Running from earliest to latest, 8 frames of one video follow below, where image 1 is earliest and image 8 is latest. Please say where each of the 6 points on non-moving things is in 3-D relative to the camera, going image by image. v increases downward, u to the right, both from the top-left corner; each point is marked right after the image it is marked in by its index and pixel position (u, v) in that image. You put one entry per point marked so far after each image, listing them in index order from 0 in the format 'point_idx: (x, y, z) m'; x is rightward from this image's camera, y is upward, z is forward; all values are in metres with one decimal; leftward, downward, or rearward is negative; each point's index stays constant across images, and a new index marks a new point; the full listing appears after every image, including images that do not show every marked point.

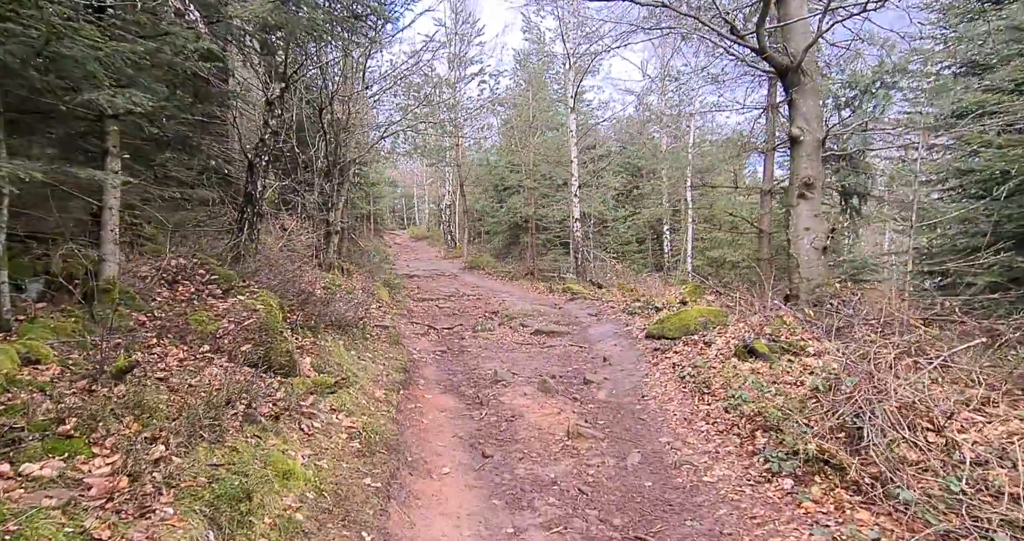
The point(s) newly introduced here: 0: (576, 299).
0: (+1.7, -0.8, +16.8) m
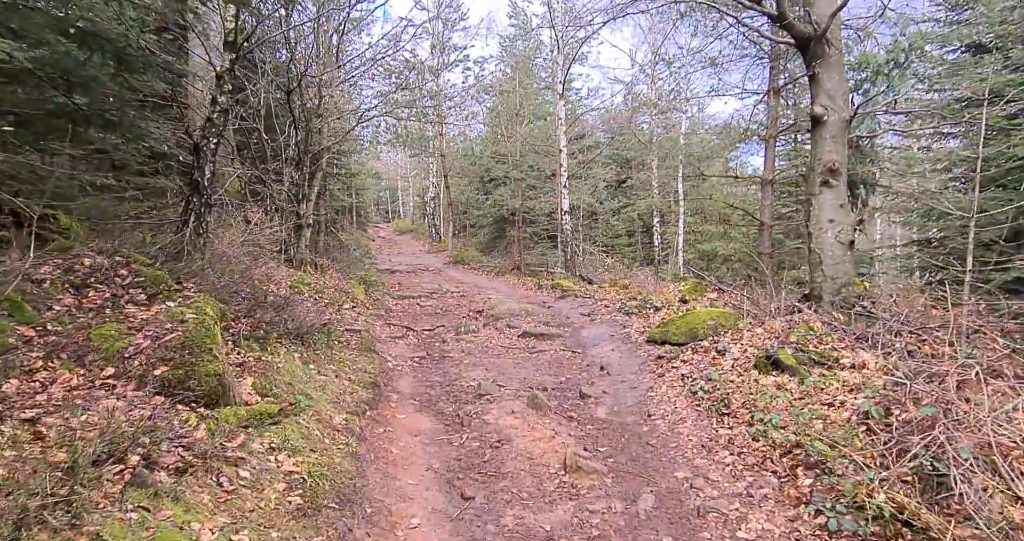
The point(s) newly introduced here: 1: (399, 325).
0: (+1.4, -0.7, +15.8) m
1: (-2.4, -1.1, +12.8) m
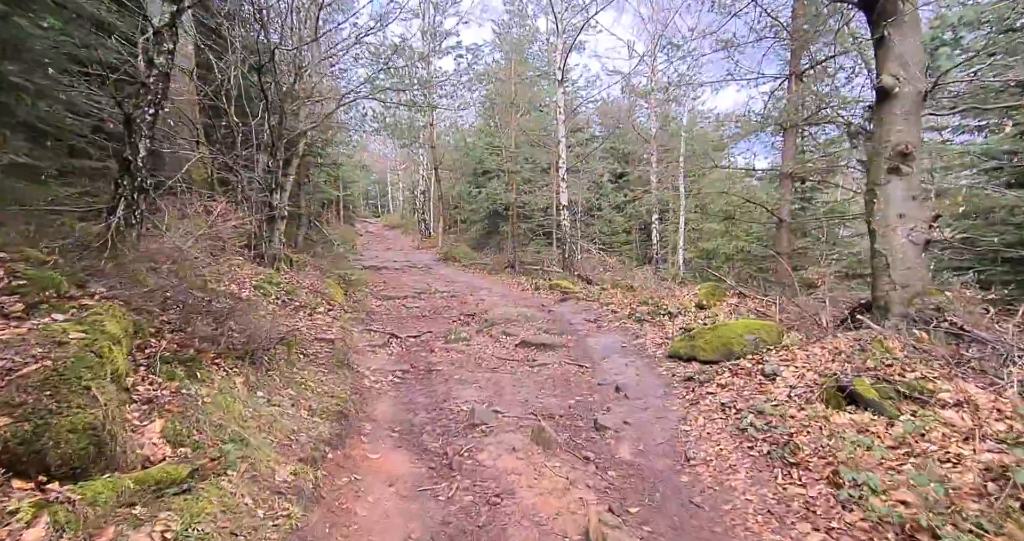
0: (+1.2, -0.7, +14.4) m
1: (-2.5, -1.1, +11.4) m
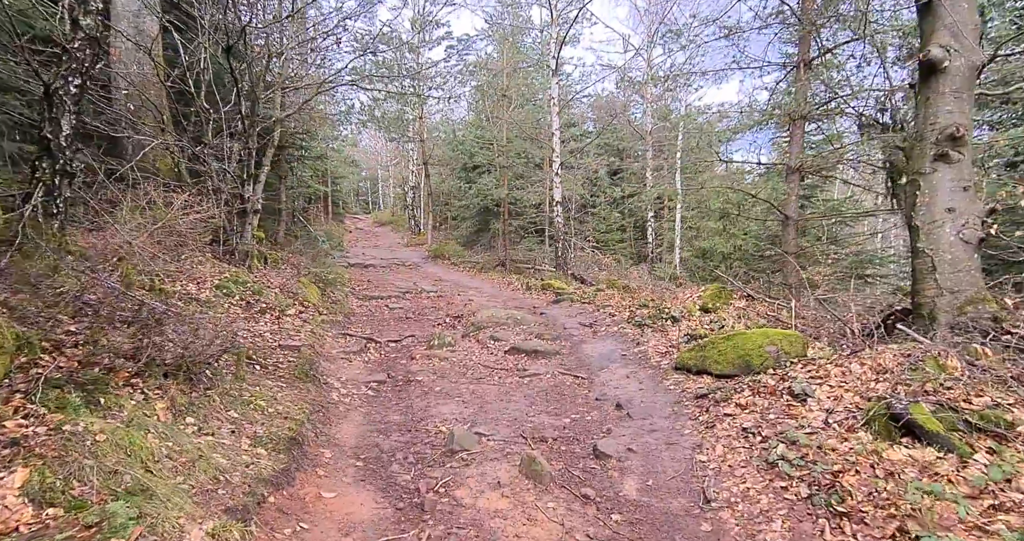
0: (+1.0, -0.6, +13.6) m
1: (-2.7, -1.1, +10.5) m
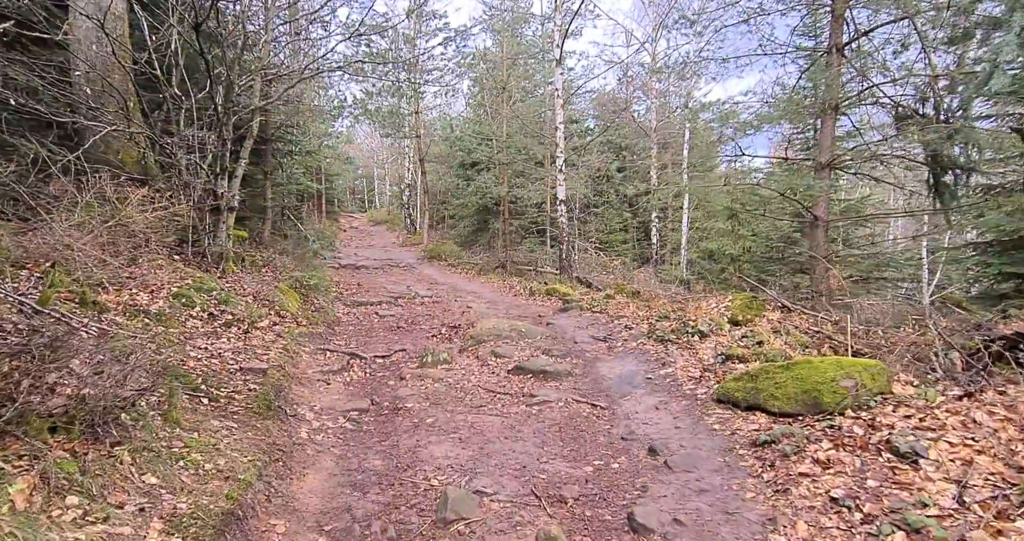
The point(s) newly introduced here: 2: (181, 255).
0: (+1.1, -0.7, +12.3) m
1: (-2.6, -1.2, +9.3) m
2: (-6.1, +0.3, +11.4) m
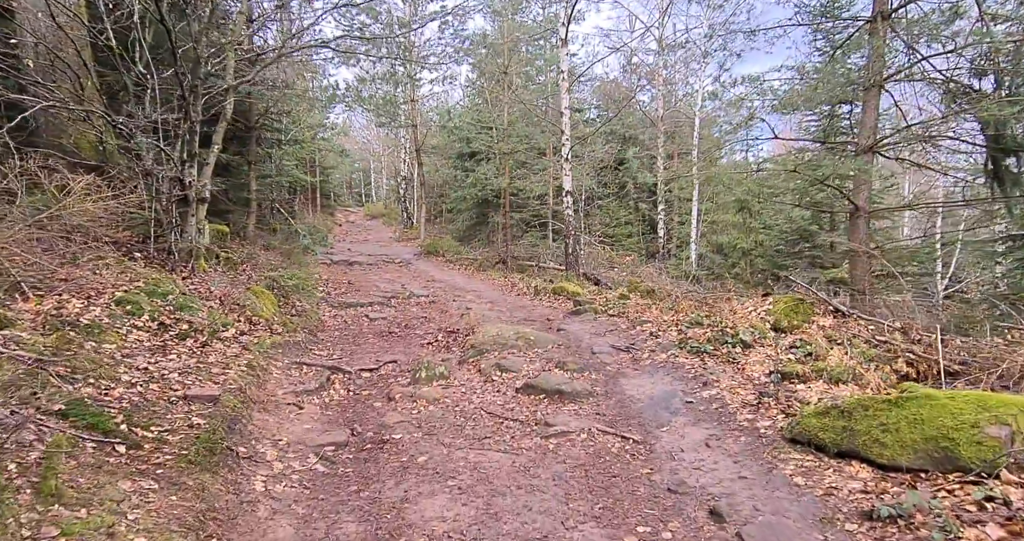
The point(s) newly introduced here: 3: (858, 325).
0: (+1.1, -0.7, +11.0) m
1: (-2.5, -1.2, +8.0) m
2: (-6.0, +0.3, +10.1) m
3: (+4.2, -0.6, +7.5) m
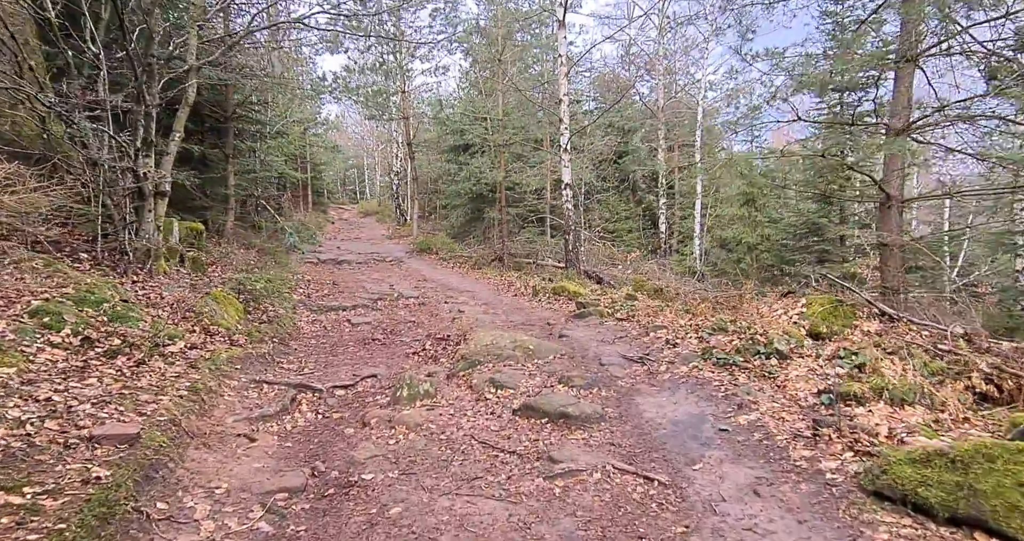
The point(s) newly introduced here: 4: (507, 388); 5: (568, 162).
0: (+1.1, -0.7, +10.0) m
1: (-2.6, -1.2, +6.9) m
2: (-6.1, +0.3, +9.0) m
3: (+4.2, -0.6, +6.4) m
4: (-0.1, -1.2, +6.4) m
5: (+1.7, +3.3, +18.7) m
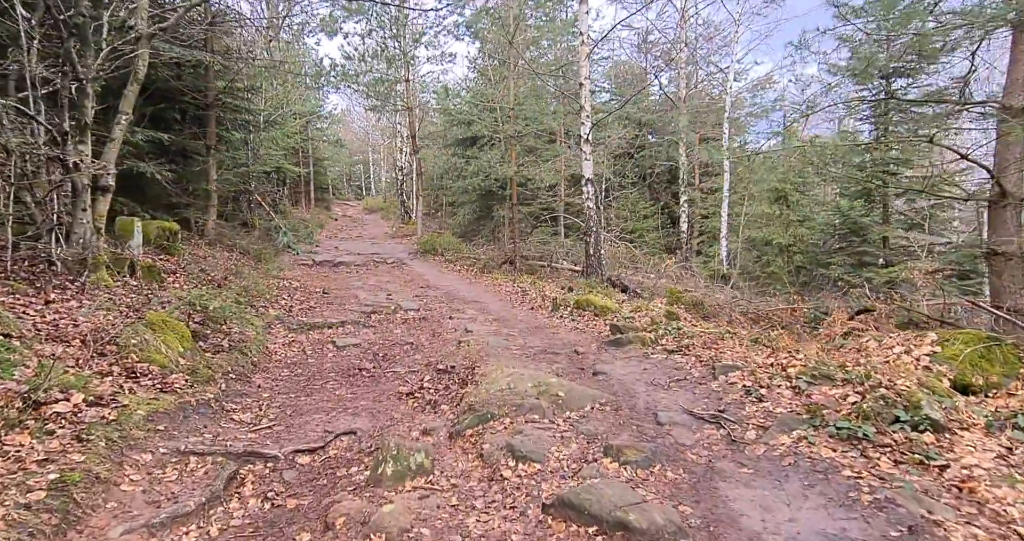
0: (+1.3, -0.9, +8.0) m
1: (-2.3, -1.4, +5.0) m
2: (-5.9, +0.1, +7.1) m
3: (+4.4, -0.8, +4.5) m
4: (+0.1, -1.4, +4.5) m
5: (+2.0, +3.1, +16.7) m
